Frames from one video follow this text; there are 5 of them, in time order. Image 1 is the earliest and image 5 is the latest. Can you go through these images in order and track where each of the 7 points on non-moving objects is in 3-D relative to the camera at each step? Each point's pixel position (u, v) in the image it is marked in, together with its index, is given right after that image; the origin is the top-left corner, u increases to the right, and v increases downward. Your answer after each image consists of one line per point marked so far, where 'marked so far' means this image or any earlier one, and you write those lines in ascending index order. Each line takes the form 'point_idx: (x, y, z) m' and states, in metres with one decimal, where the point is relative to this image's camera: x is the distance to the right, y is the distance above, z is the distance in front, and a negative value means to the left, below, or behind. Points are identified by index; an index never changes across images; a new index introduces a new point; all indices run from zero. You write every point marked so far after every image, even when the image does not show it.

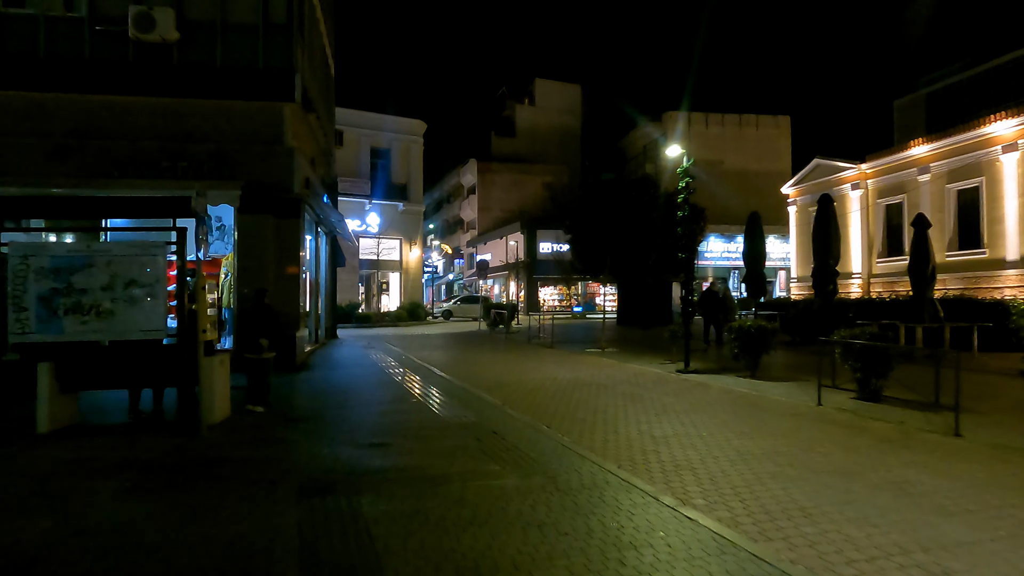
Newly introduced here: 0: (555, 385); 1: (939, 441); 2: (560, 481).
0: (+0.8, -1.7, +11.5) m
1: (+4.5, -1.6, +7.1) m
2: (+0.4, -1.6, +5.6) m
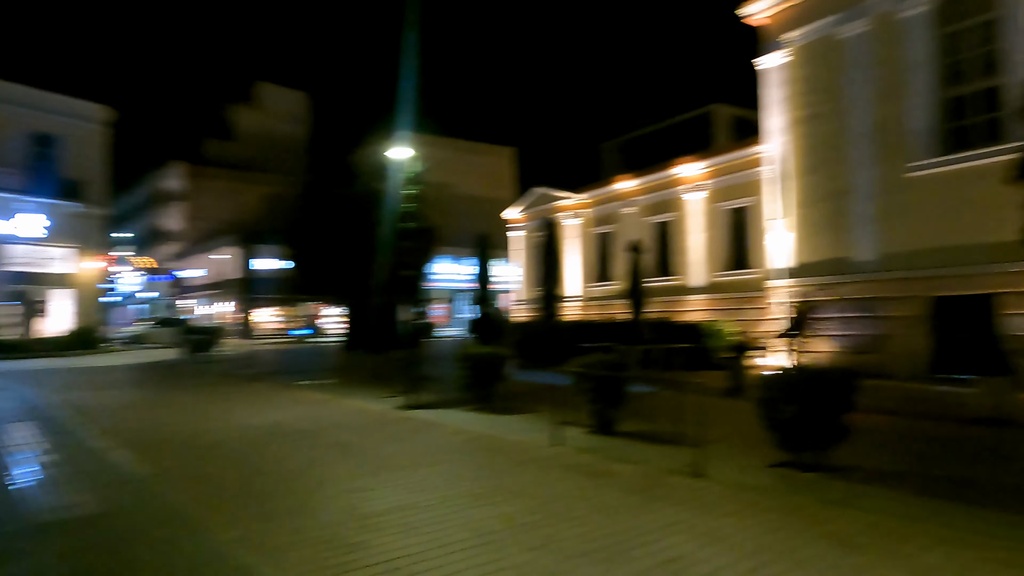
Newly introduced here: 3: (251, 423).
0: (-3.5, -2.0, +8.9) m
1: (+1.6, -1.9, +6.2) m
2: (-1.6, -1.8, +3.3) m
3: (-3.9, -2.0, +10.0) m
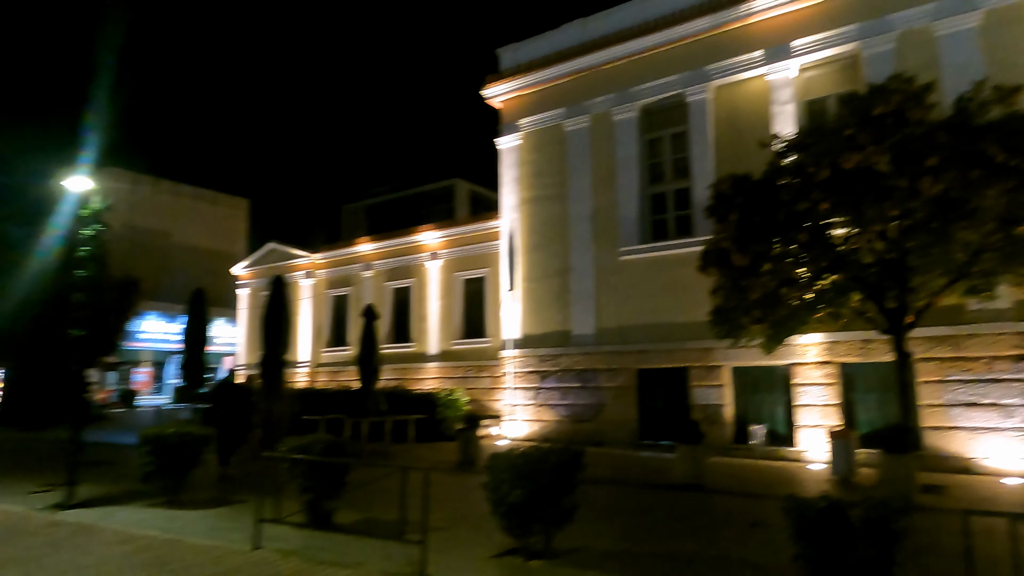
0: (-6.6, -2.5, +5.9) m
1: (-0.9, -2.5, +5.4) m
2: (-2.8, -1.9, +1.5) m
3: (-7.4, -2.6, +6.8) m
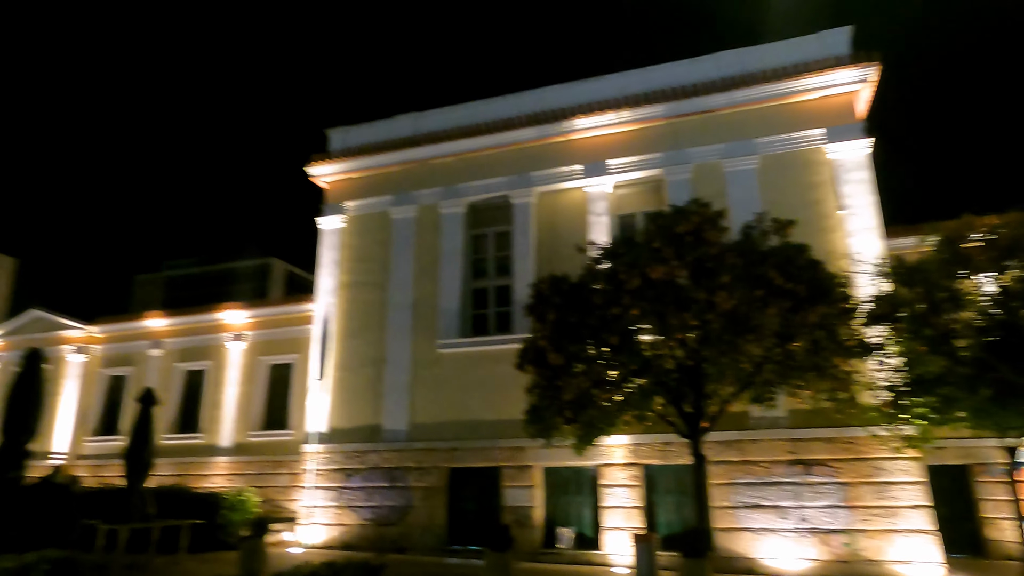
0: (-8.0, -2.6, +3.1) m
1: (-2.3, -3.0, +4.1) m
2: (-3.1, -1.8, 0.0) m
3: (-9.0, -2.8, +3.7) m
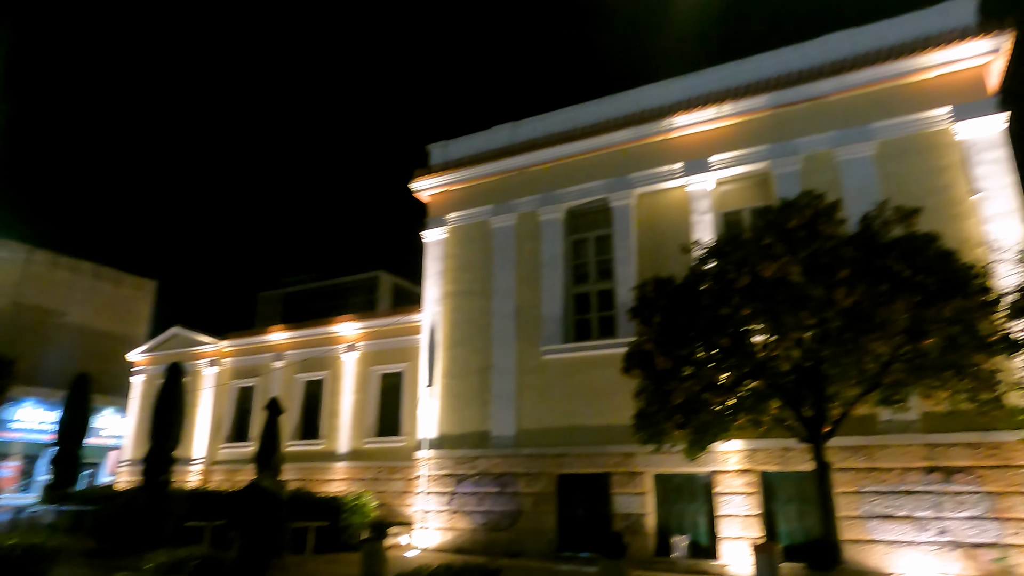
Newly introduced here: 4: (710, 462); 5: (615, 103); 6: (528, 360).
0: (-7.3, -2.9, +4.2) m
1: (-1.5, -3.1, +4.4) m
2: (-2.9, -1.9, +0.4) m
3: (-8.2, -3.1, +5.0) m
4: (+4.0, -3.5, +13.4) m
5: (+2.6, +4.7, +16.8) m
6: (+0.4, -1.7, +16.0) m
